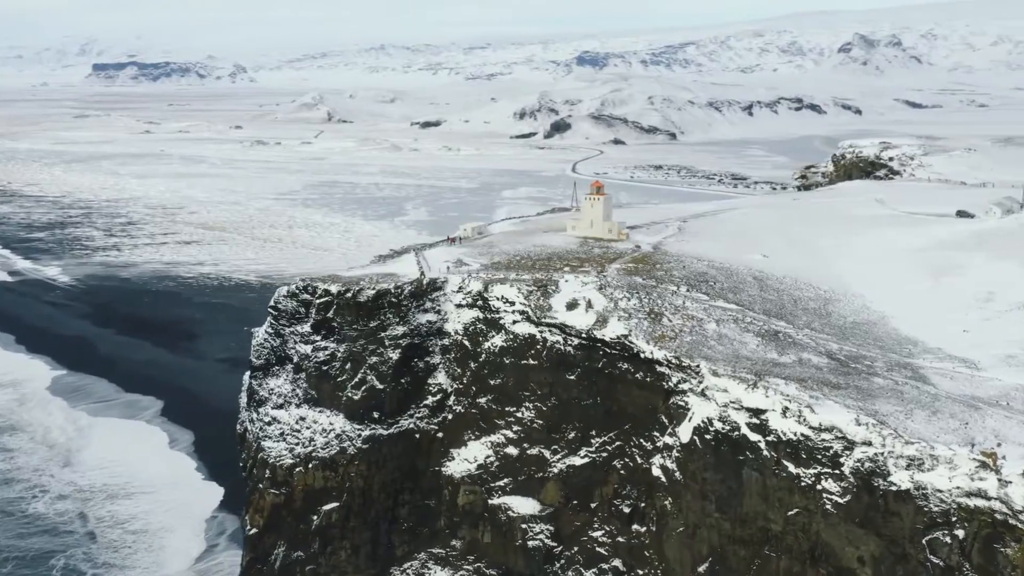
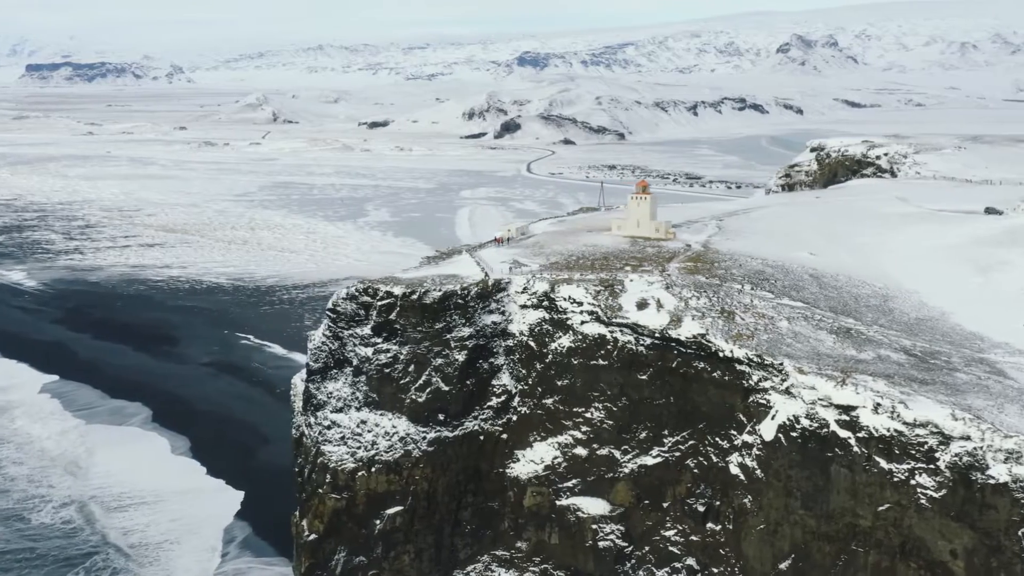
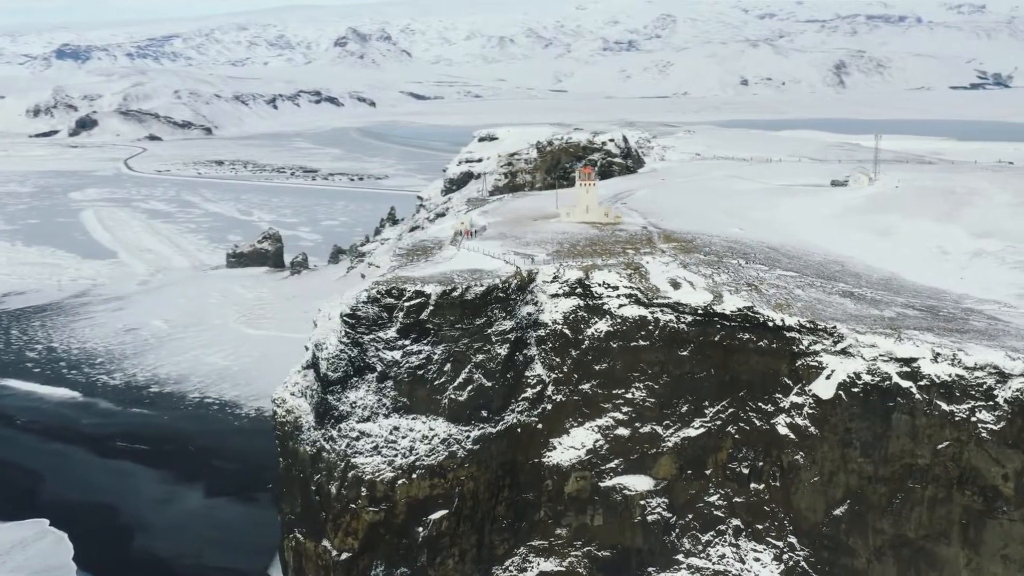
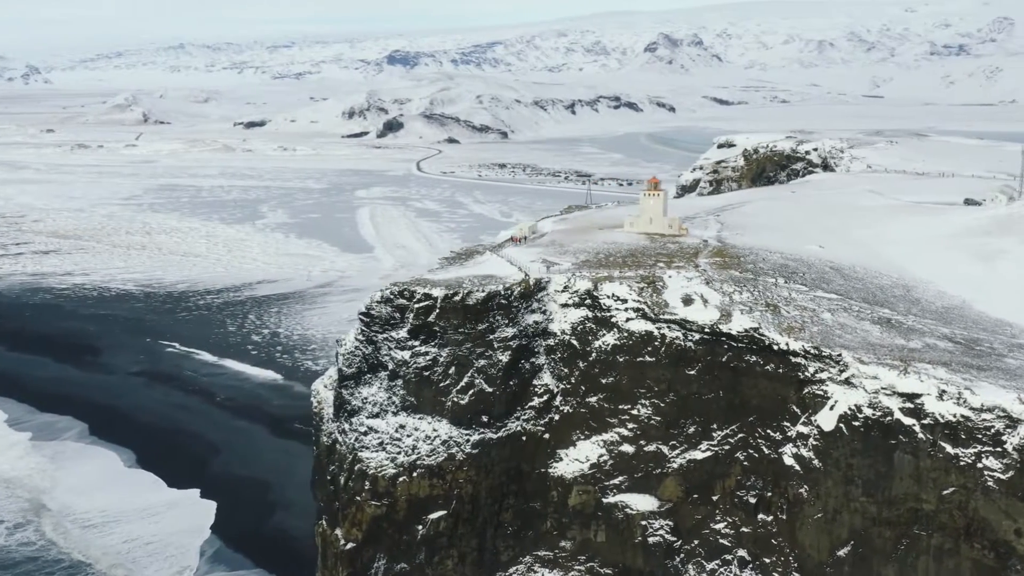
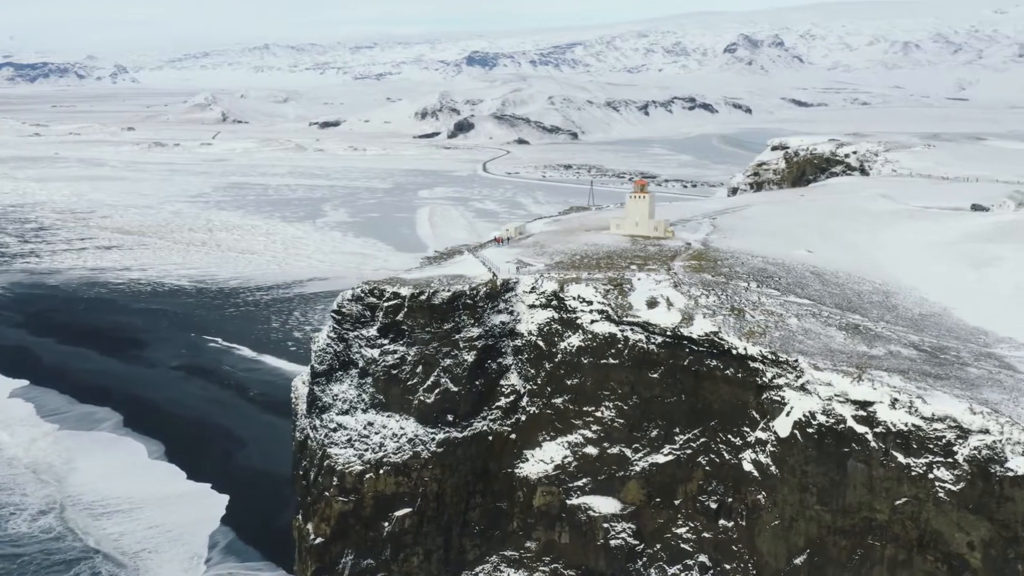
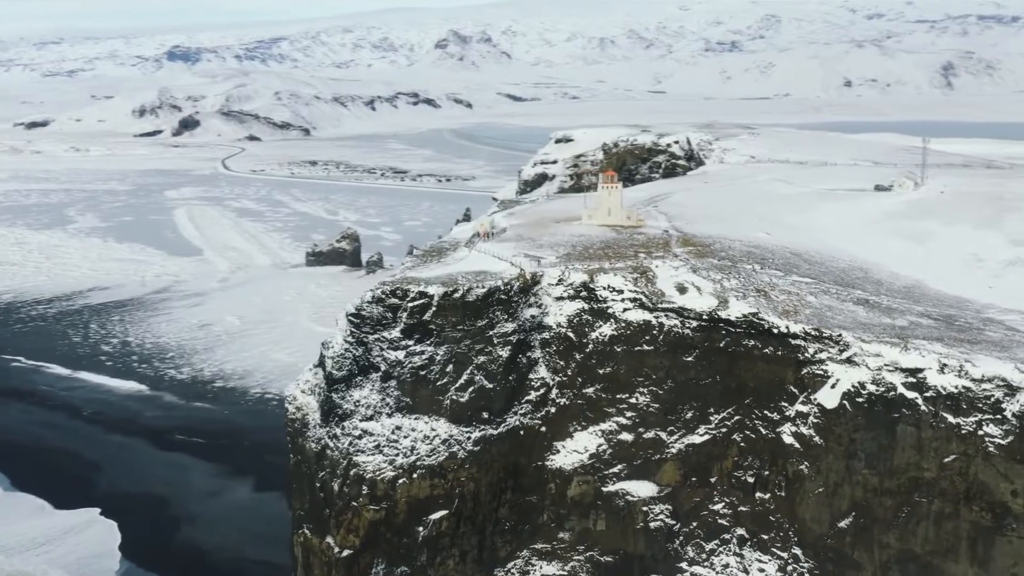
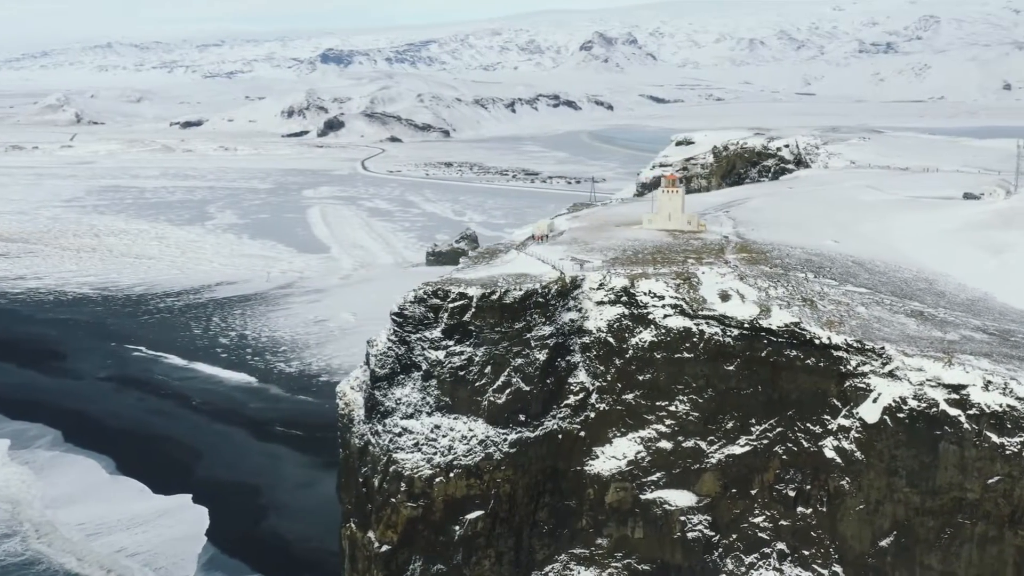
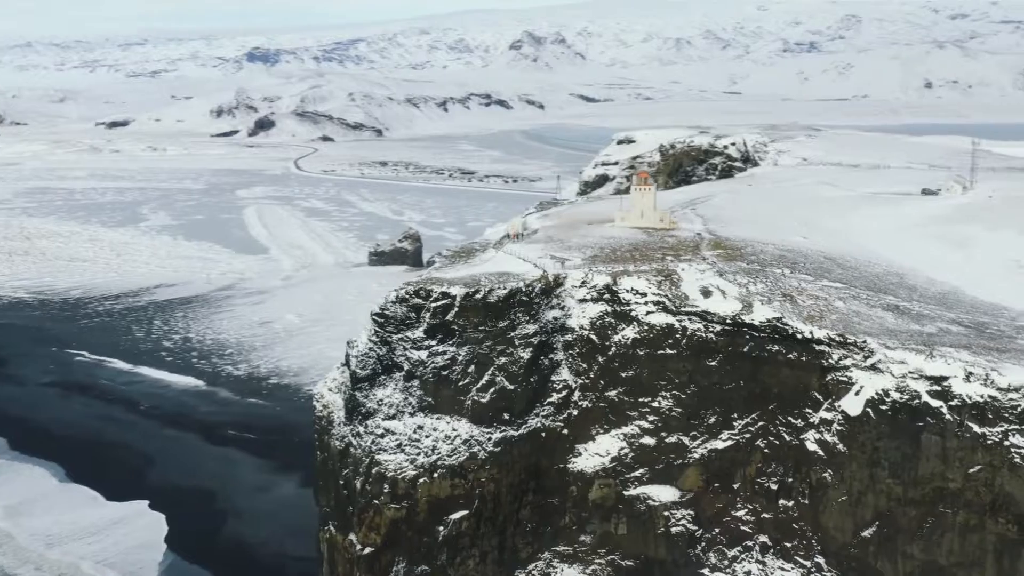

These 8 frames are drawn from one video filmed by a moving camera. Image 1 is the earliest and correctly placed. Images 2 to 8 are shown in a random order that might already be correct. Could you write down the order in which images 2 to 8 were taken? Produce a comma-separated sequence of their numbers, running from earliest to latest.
2, 5, 4, 7, 8, 6, 3
